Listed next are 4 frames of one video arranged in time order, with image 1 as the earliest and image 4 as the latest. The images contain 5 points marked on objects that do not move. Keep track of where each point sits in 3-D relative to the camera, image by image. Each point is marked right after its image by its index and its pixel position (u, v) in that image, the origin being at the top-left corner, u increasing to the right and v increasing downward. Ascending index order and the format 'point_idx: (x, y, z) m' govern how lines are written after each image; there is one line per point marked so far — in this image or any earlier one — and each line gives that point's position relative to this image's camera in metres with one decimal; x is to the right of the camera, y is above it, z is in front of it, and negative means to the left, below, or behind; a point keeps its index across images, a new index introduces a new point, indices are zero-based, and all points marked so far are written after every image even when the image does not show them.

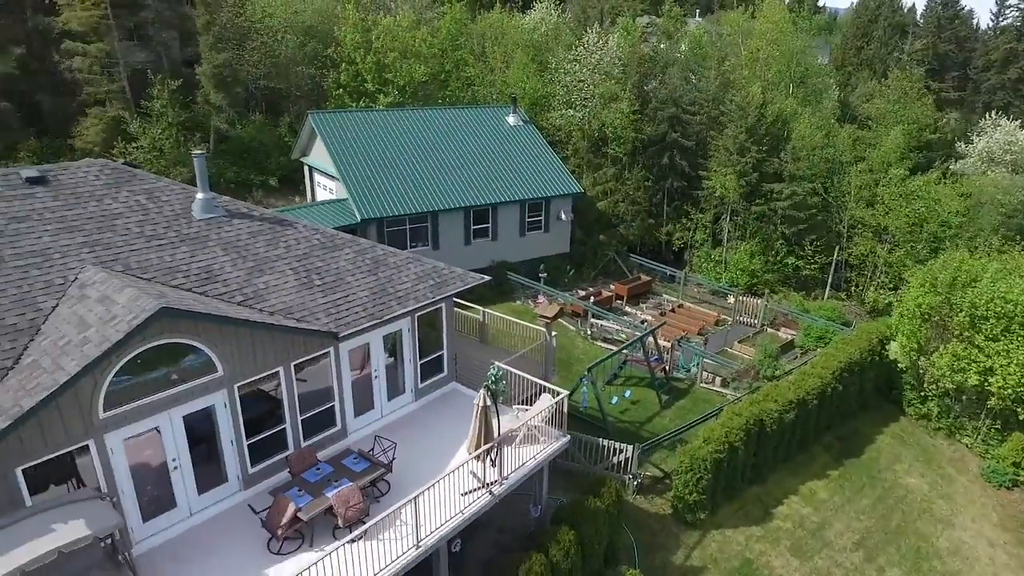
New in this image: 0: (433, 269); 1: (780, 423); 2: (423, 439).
0: (-1.8, +0.4, +14.4) m
1: (+7.6, -3.8, +17.8) m
2: (-1.9, -3.2, +13.4) m
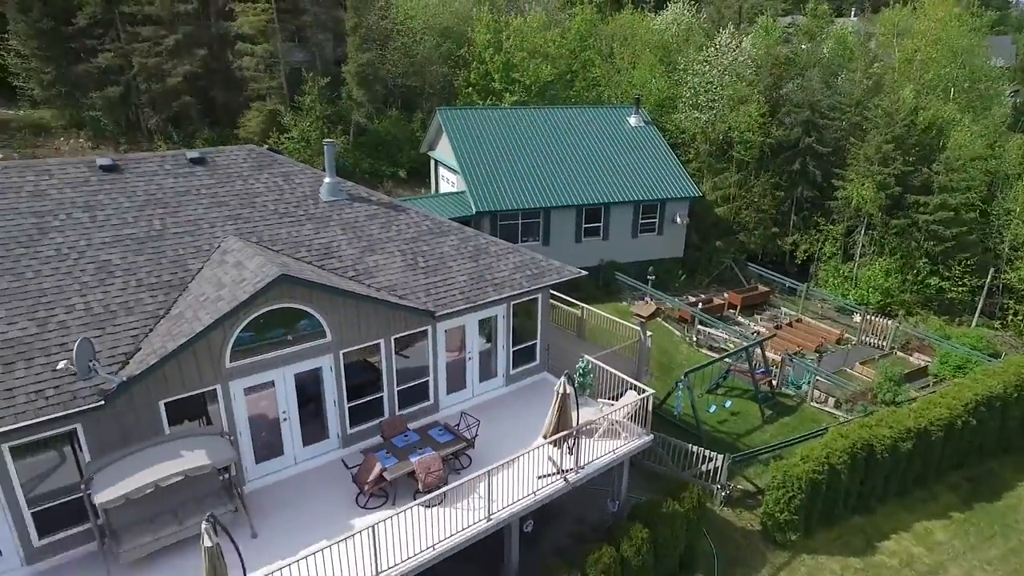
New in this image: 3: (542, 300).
0: (+0.5, +0.7, +14.9) m
1: (+10.0, -4.3, +16.5) m
2: (-0.1, -3.0, +14.0) m
3: (+0.7, -0.3, +15.1) m
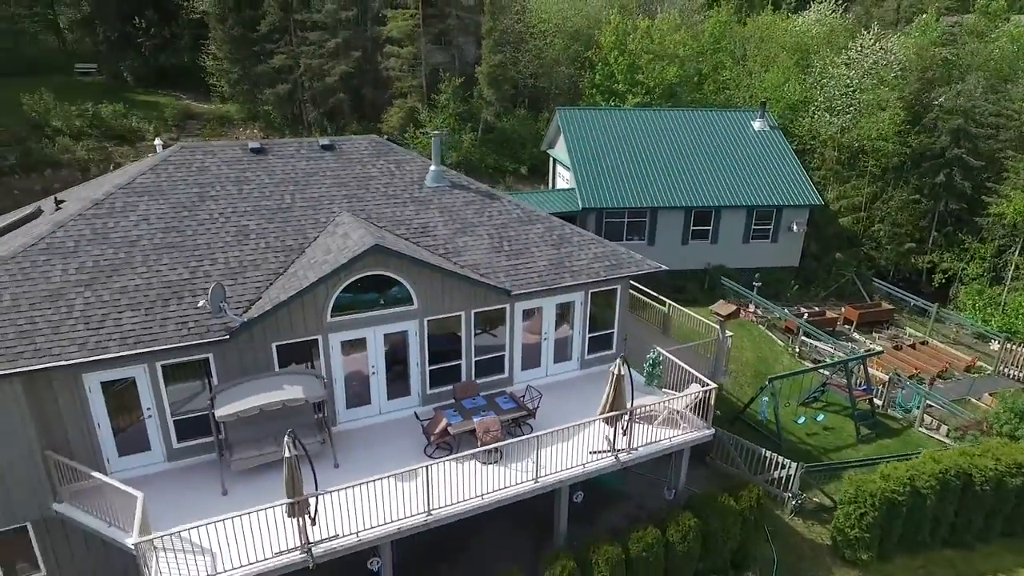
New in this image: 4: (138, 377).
0: (+2.5, +0.9, +15.6) m
1: (+11.8, -4.8, +15.2) m
2: (+1.5, -2.7, +14.9) m
3: (+2.7, -0.1, +15.8) m
4: (-6.8, -1.6, +11.5) m
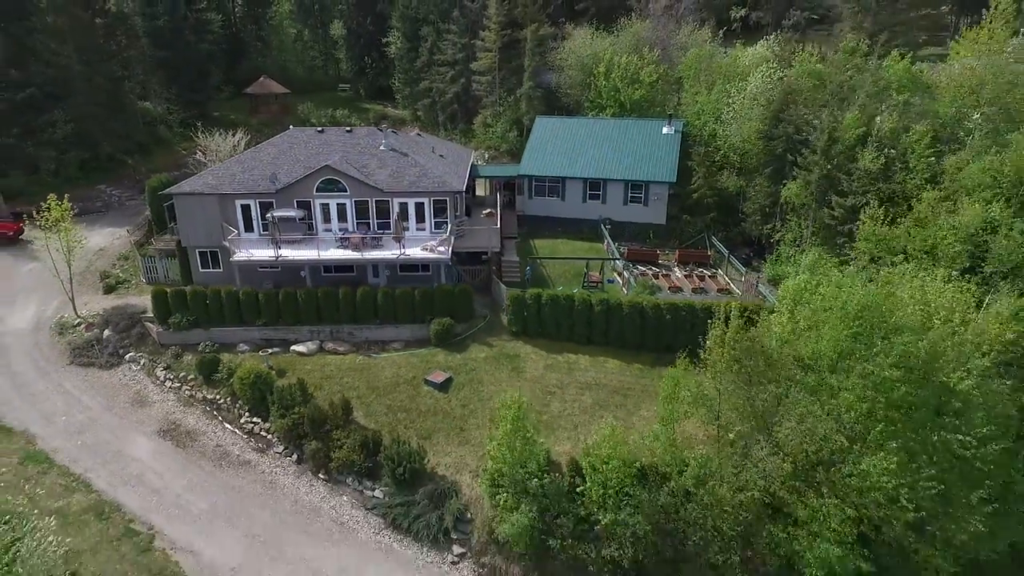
0: (-3.7, +5.7, +33.9) m
1: (+3.9, -1.1, +30.0) m
2: (-5.4, +2.3, +33.7) m
3: (-3.5, +4.7, +34.0) m
4: (-14.1, +4.5, +33.9) m
